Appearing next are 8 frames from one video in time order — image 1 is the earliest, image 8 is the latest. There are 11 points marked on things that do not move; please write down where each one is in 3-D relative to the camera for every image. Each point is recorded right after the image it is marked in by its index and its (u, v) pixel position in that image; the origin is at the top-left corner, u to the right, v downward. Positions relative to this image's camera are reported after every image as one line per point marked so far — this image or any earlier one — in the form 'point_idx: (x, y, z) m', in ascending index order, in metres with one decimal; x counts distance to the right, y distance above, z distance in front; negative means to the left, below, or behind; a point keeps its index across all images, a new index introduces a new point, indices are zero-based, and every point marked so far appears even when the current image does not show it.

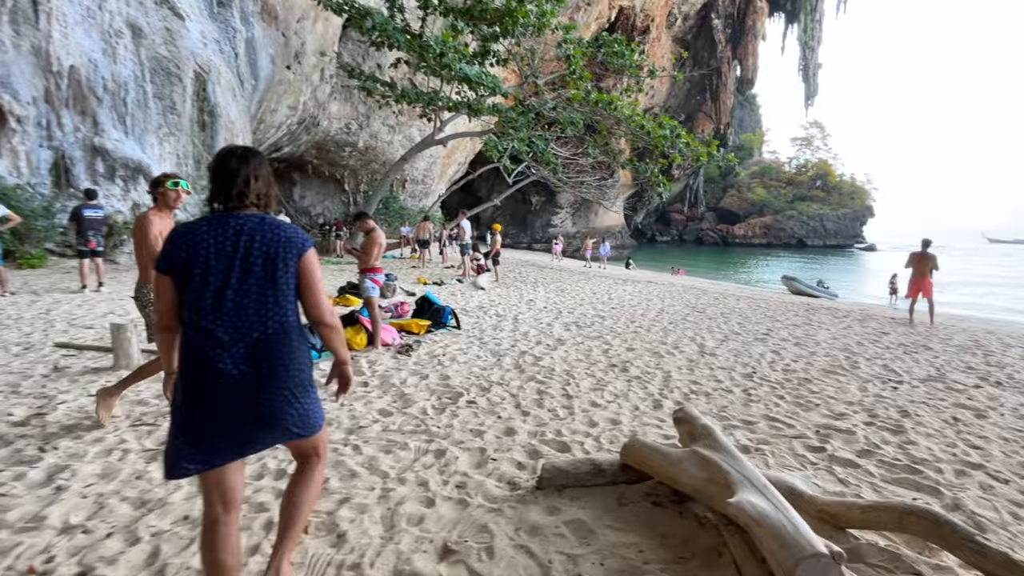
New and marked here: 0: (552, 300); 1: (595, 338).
0: (+0.7, -0.2, +8.7) m
1: (+0.9, -0.6, +5.7) m
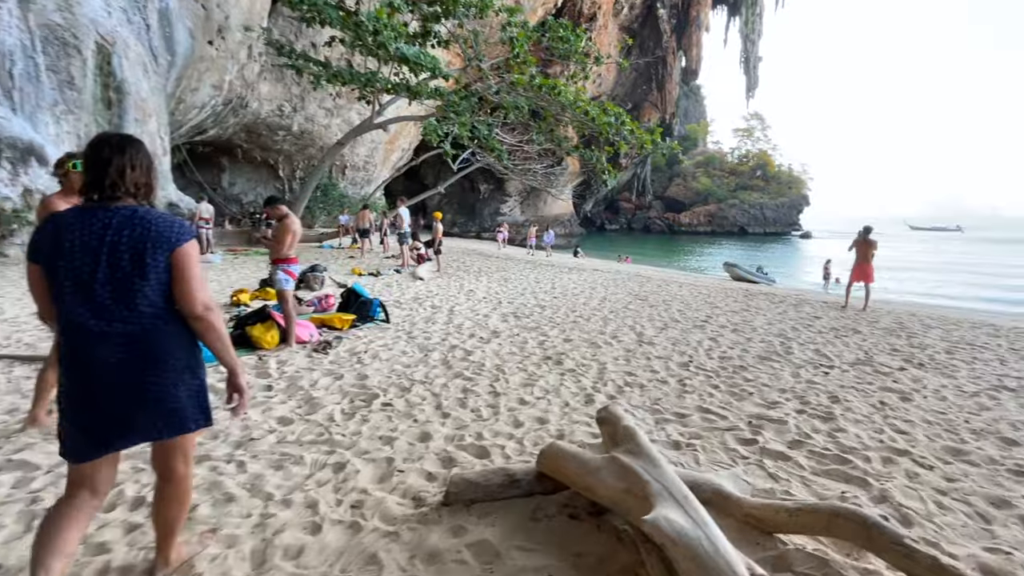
0: (-0.3, -0.1, +8.4) m
1: (+0.2, -0.5, +5.5) m
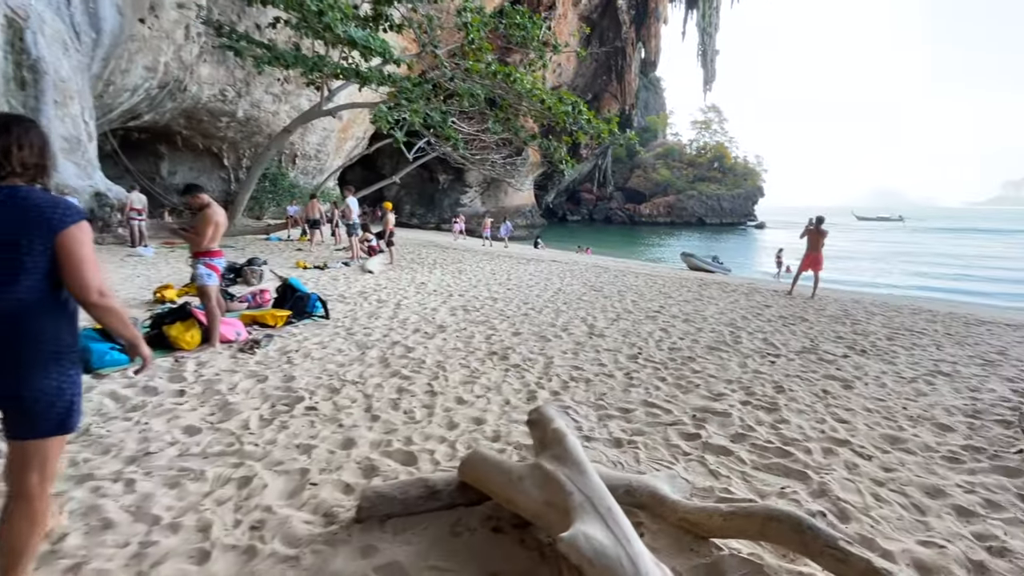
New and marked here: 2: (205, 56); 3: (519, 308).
0: (-1.1, +0.1, +8.2) m
1: (-0.3, -0.4, +5.3) m
2: (-7.5, +5.7, +12.5) m
3: (+0.1, -0.3, +6.1) m
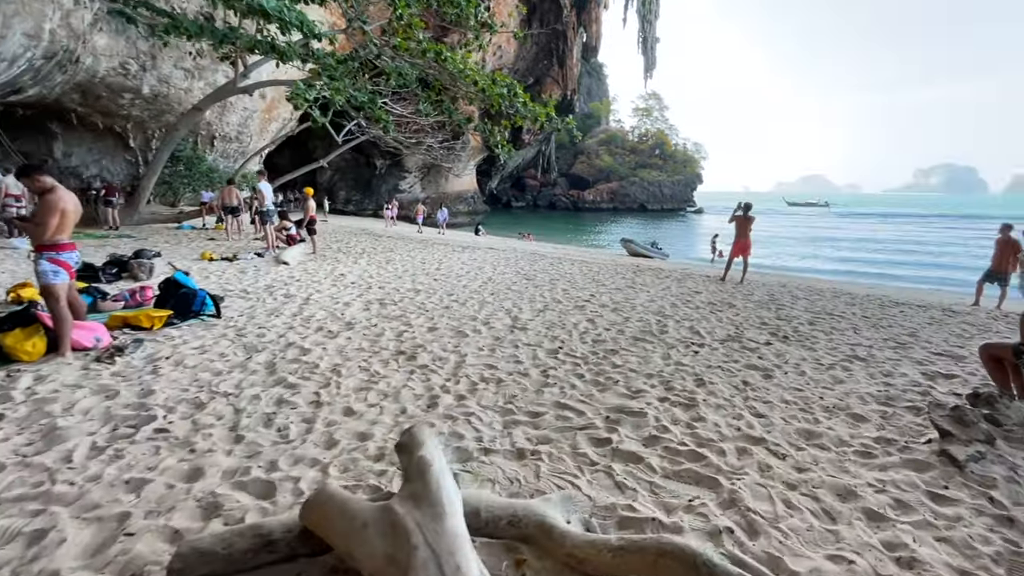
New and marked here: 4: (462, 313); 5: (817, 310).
0: (-2.1, +0.2, +7.7) m
1: (-1.1, -0.3, +4.9) m
2: (-9.1, +5.8, +11.2) m
3: (-0.8, -0.2, +5.8) m
4: (-0.5, -0.3, +5.2) m
5: (+4.0, -0.3, +6.7) m
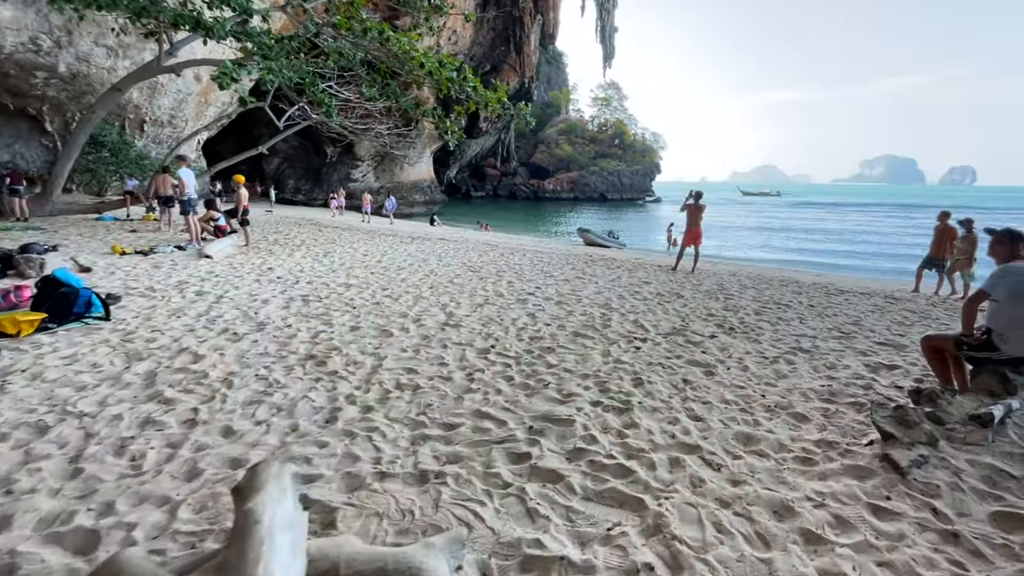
0: (-2.9, +0.3, +7.2) m
1: (-1.7, -0.3, +4.5) m
2: (-10.2, +5.8, +10.1) m
3: (-1.5, -0.1, +5.4) m
4: (-1.1, -0.2, +4.8) m
5: (+3.3, -0.1, +6.7) m
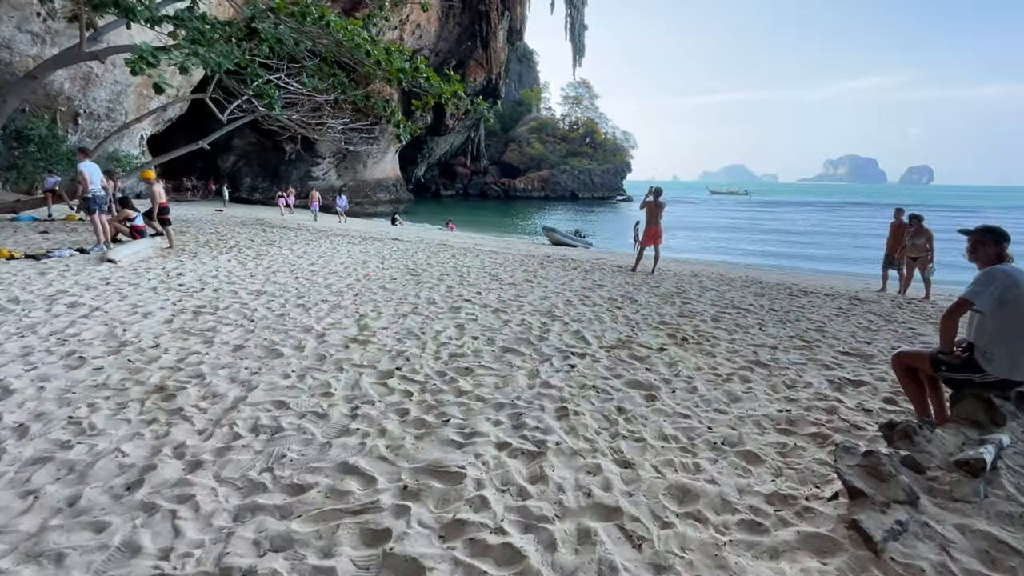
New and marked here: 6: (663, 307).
0: (-3.7, +0.2, +6.4) m
1: (-2.3, -0.3, +3.8) m
2: (-11.1, +5.7, +8.9) m
3: (-2.1, -0.2, +4.7) m
4: (-1.8, -0.3, +4.2) m
5: (+2.6, -0.2, +6.2) m
6: (+1.7, -0.2, +5.7) m
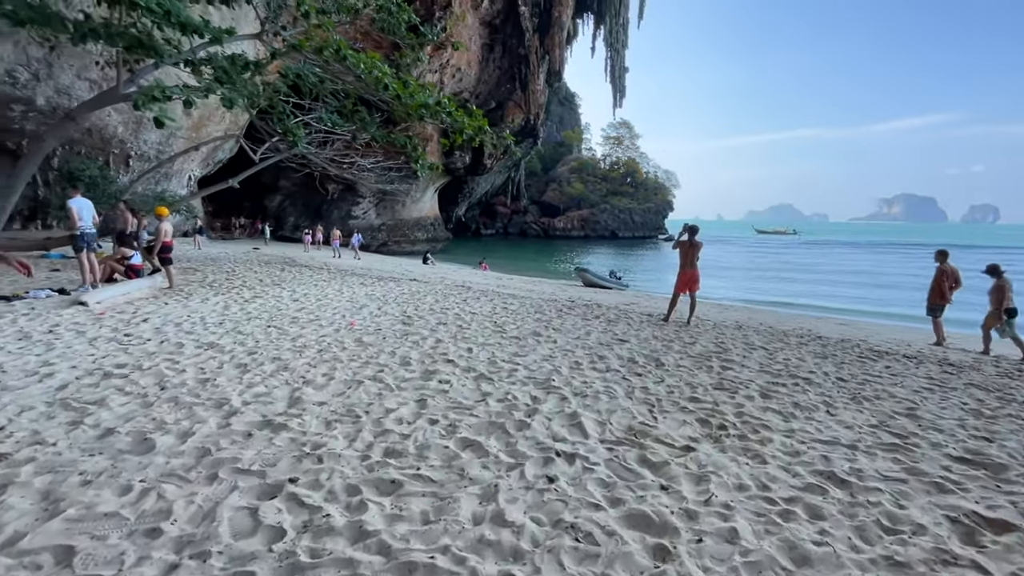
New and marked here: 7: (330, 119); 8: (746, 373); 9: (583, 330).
0: (-3.7, -0.4, +5.7) m
1: (-2.5, -0.7, +2.9) m
2: (-10.7, +5.0, +9.2) m
3: (-2.2, -0.6, +3.8) m
4: (-1.9, -0.7, +3.3) m
5: (+2.6, -0.8, +4.9) m
6: (+1.6, -0.8, +4.5) m
7: (-5.0, +4.7, +13.9) m
8: (+2.1, -0.8, +4.6) m
9: (+0.9, -0.5, +6.4) m
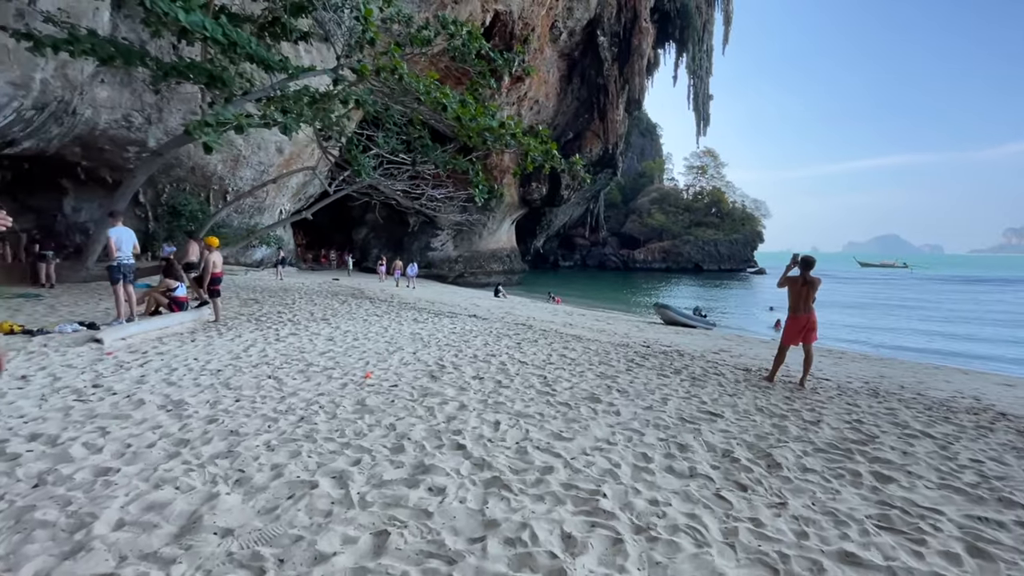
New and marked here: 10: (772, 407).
0: (-3.2, -0.8, +4.8) m
1: (-2.5, -0.9, +1.9) m
2: (-9.6, +4.5, +9.7) m
3: (-2.1, -0.9, +2.8) m
4: (-1.9, -0.9, +2.2) m
5: (+2.8, -1.2, +3.1) m
6: (+1.8, -1.1, +2.8) m
7: (-3.1, +3.8, +13.5) m
8: (+2.3, -1.2, +2.9) m
9: (+1.4, -1.0, +4.8) m
10: (+2.4, -1.1, +4.7) m
